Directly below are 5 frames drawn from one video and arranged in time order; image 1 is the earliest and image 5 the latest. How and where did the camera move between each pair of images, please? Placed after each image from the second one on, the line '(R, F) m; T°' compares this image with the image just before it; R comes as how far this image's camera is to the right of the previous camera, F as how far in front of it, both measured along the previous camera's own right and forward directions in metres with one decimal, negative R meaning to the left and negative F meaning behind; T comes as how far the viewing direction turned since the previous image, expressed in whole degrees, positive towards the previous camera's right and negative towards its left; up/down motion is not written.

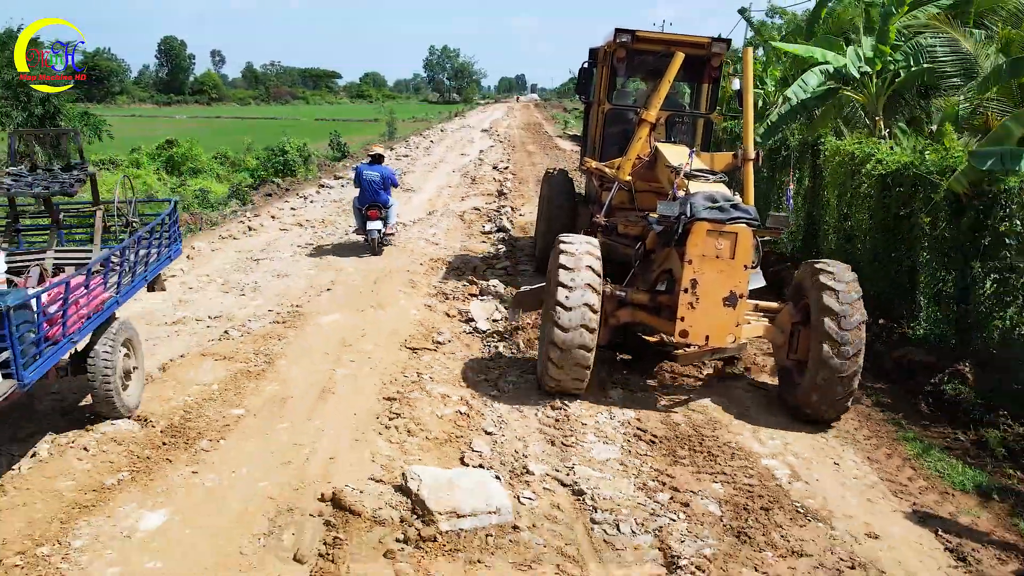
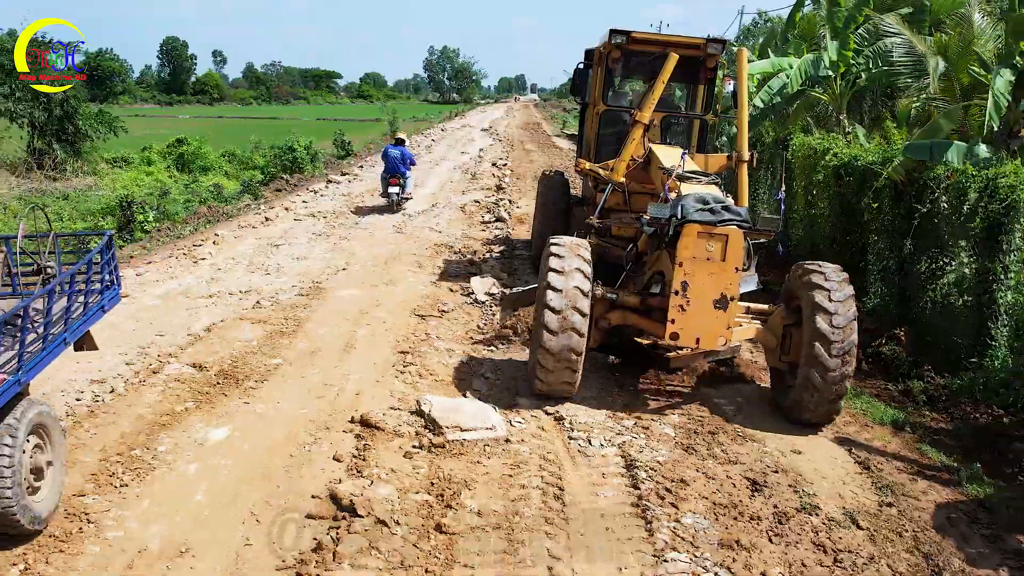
(0.0, -0.9) m; 0°
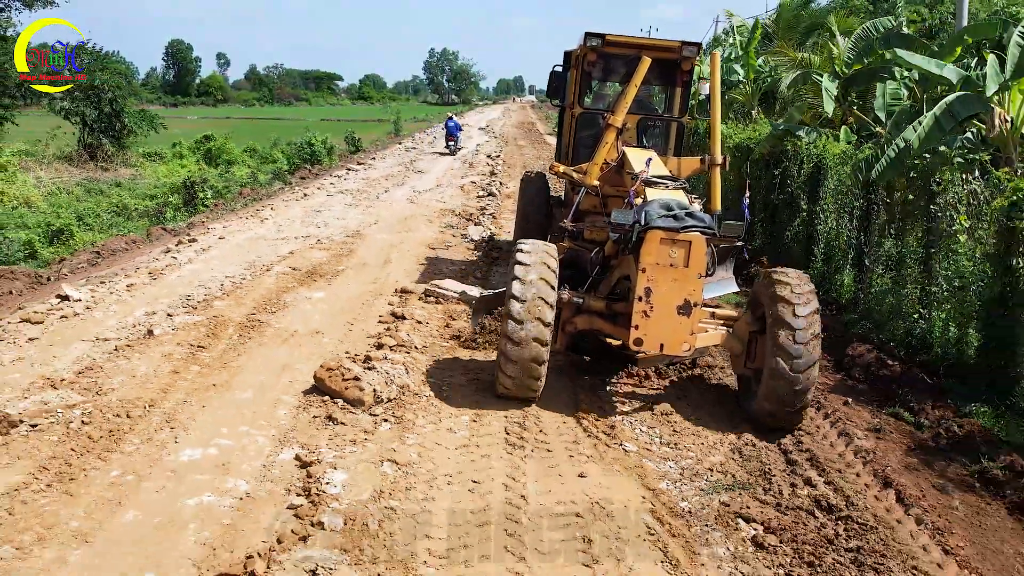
(+0.2, -3.2) m; 0°
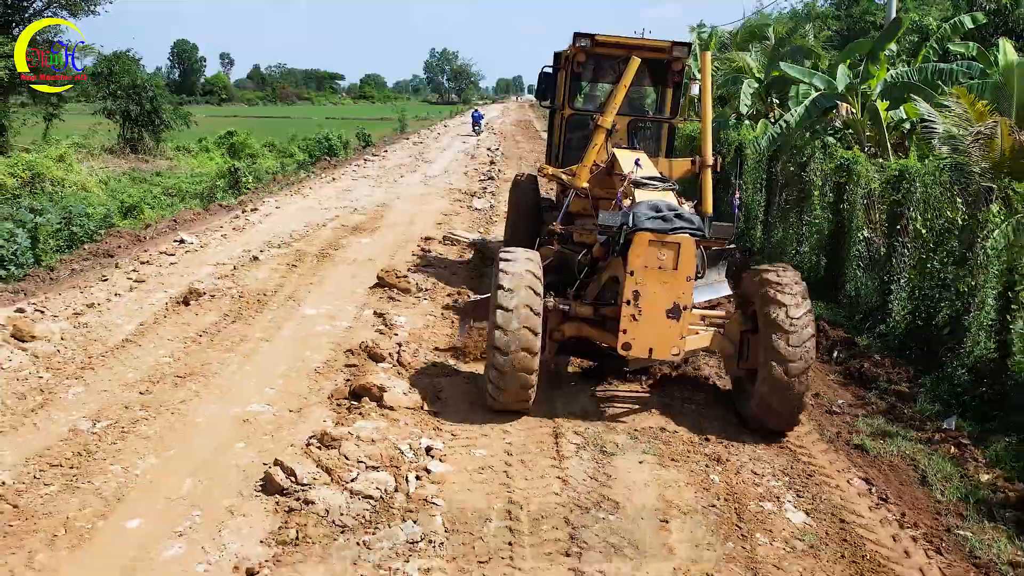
(+0.1, -2.9) m; 0°
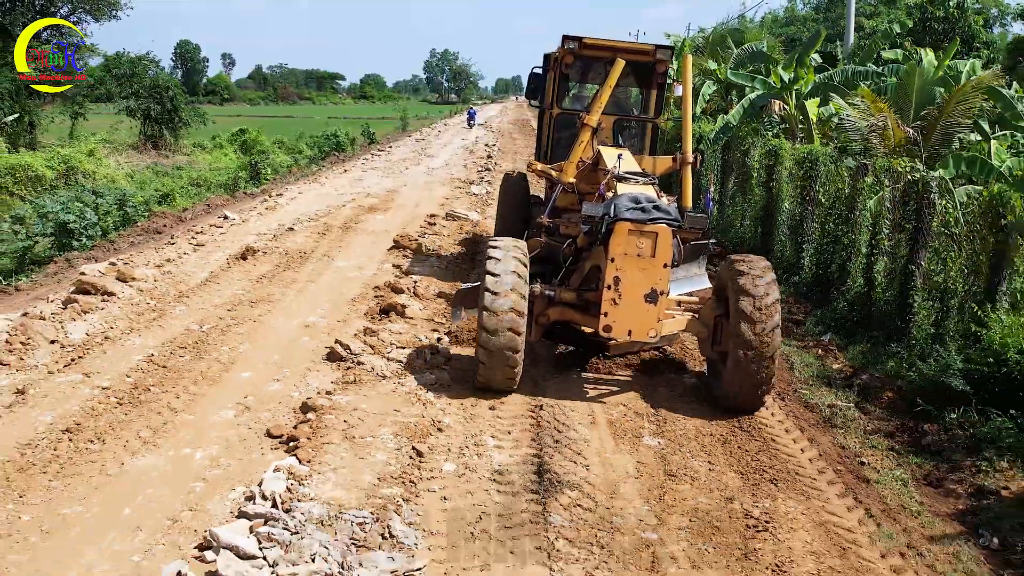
(+0.1, -2.0) m; 0°
